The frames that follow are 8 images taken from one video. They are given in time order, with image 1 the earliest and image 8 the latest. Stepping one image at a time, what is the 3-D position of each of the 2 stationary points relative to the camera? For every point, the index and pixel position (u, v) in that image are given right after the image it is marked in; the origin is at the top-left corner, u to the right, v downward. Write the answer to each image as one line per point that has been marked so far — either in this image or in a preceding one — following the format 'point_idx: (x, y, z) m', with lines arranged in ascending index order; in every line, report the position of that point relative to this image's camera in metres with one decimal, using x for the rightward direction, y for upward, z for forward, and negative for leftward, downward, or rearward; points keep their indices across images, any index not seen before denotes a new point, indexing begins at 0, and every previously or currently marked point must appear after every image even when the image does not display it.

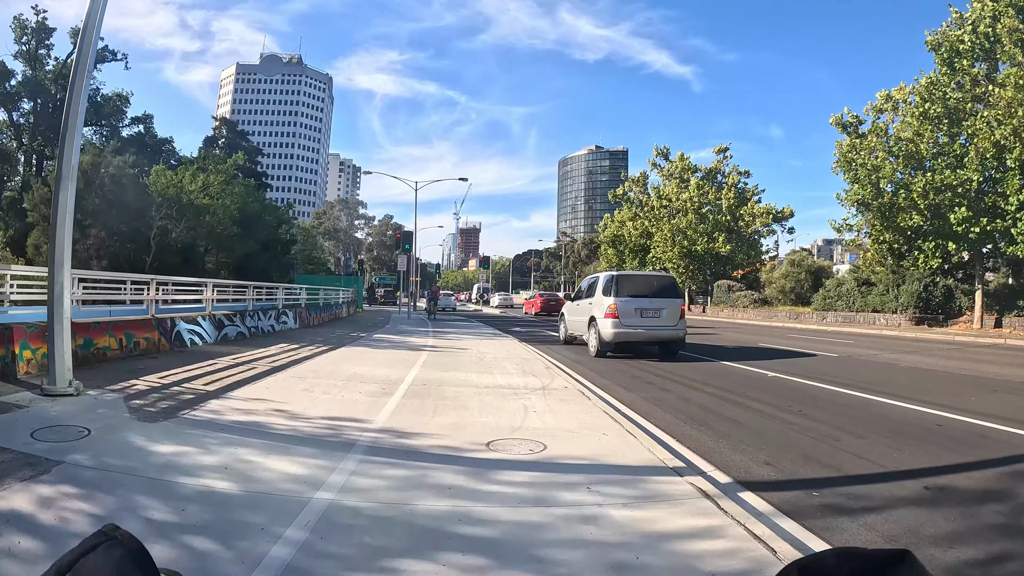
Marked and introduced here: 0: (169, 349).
0: (-7.7, -1.4, +13.2) m
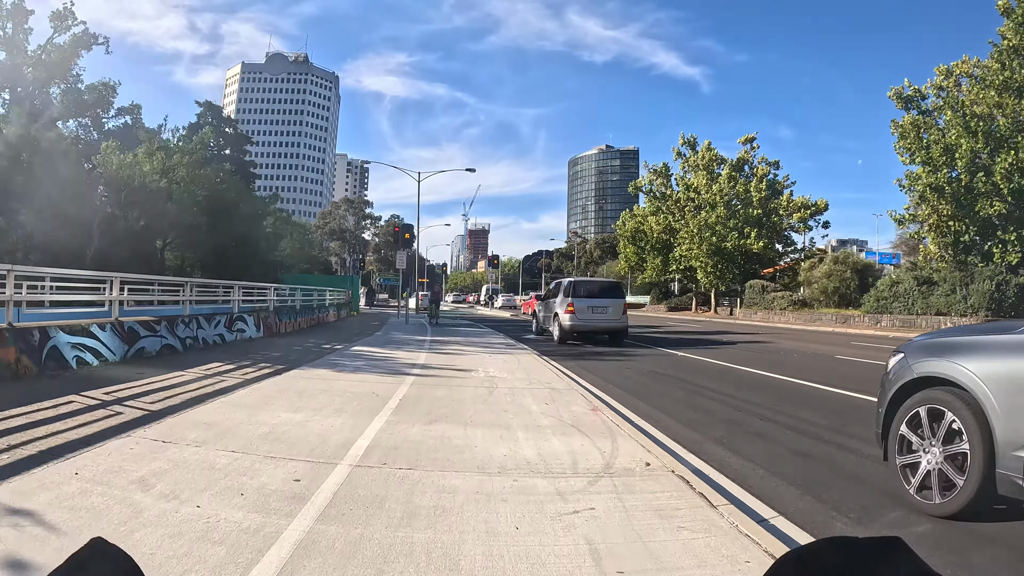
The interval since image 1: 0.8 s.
0: (-7.3, -1.3, +9.0) m
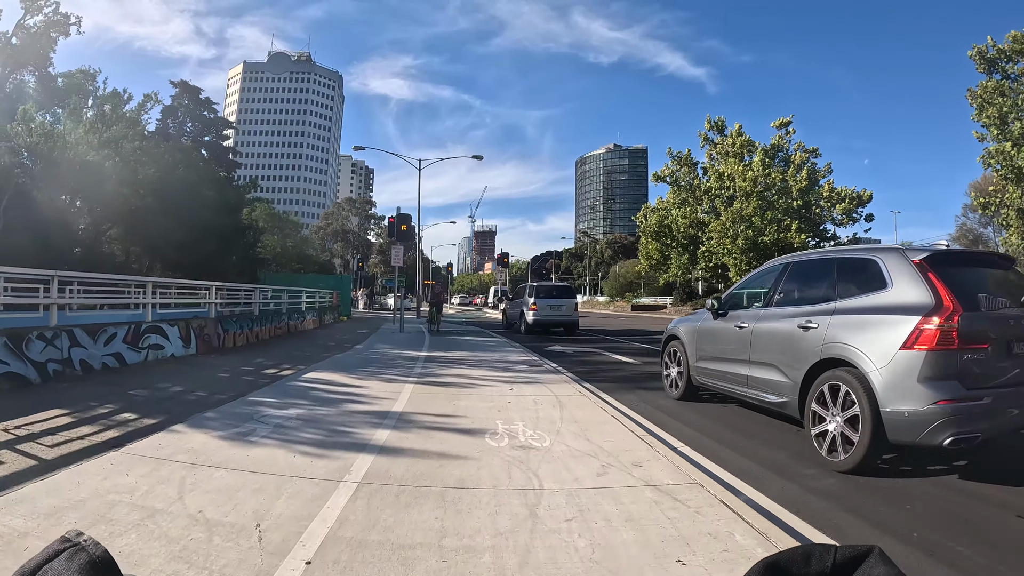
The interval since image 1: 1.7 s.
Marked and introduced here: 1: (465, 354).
0: (-6.9, -1.3, +4.7) m
1: (-1.0, -1.4, +12.1) m
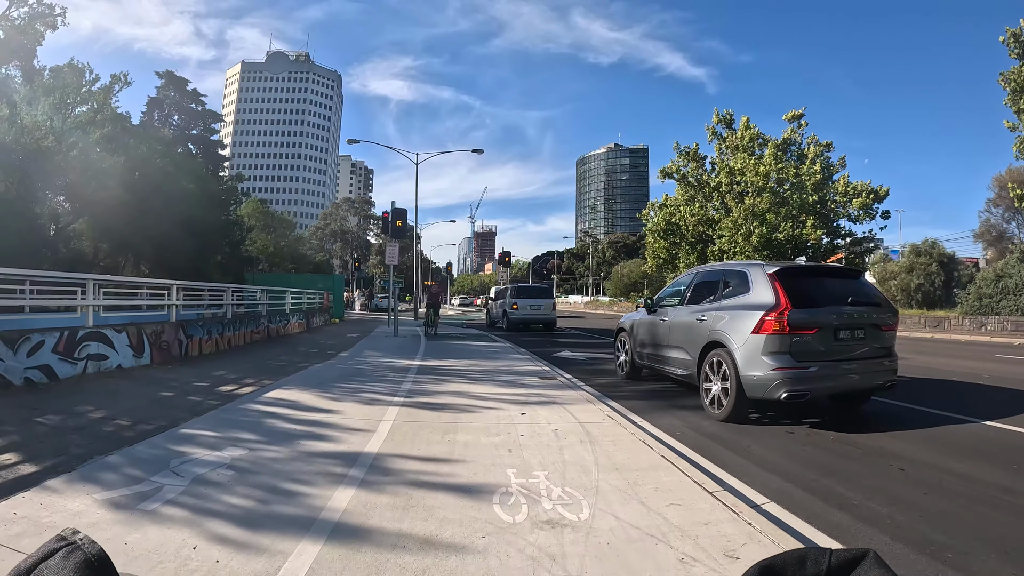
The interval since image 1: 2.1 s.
0: (-6.8, -1.3, +3.1) m
1: (-0.9, -1.4, +10.4) m
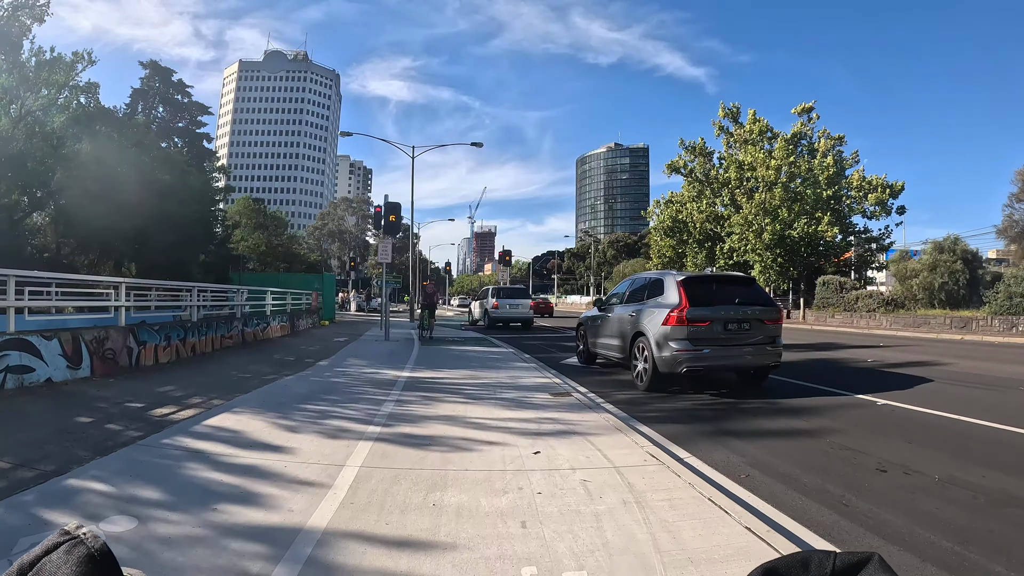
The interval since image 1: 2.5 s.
0: (-6.7, -1.3, +1.6) m
1: (-0.8, -1.3, +9.0) m
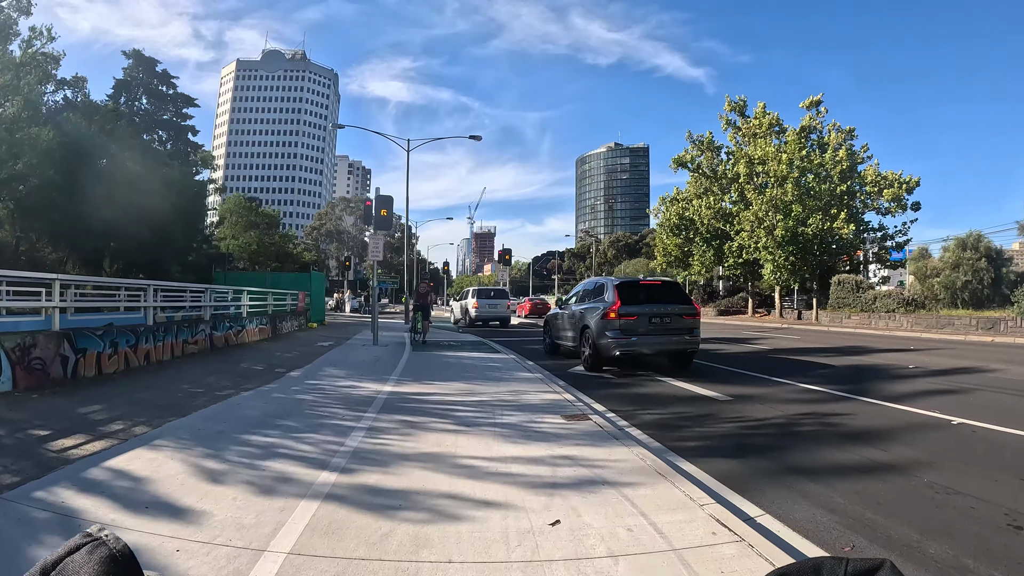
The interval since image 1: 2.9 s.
0: (-6.7, -1.2, +0.2) m
1: (-0.8, -1.3, +7.6) m
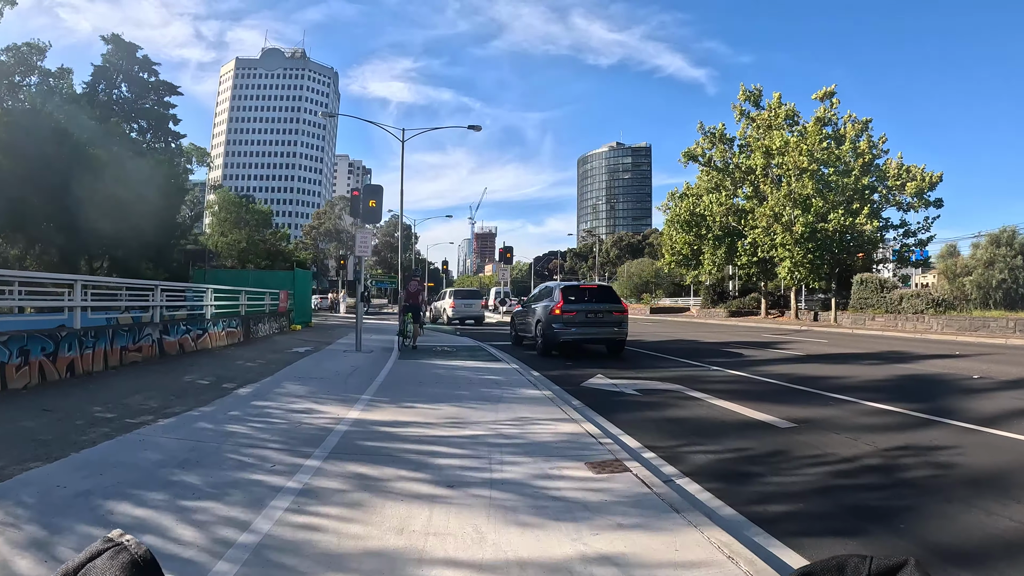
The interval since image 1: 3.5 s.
0: (-6.6, -1.2, -1.4) m
1: (-0.8, -1.3, +6.0) m
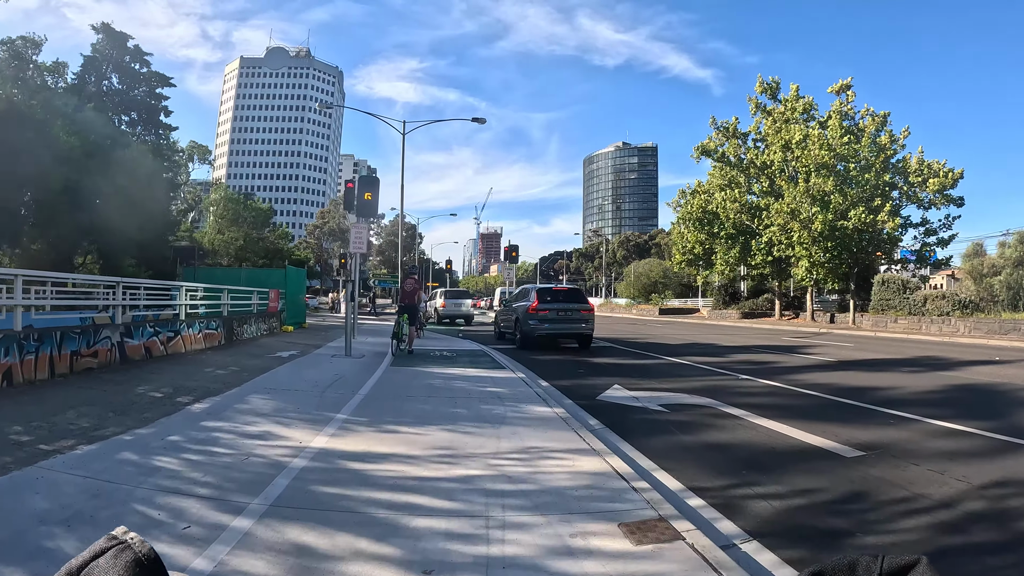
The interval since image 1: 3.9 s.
0: (-6.7, -1.1, -2.4) m
1: (-0.7, -1.2, +5.0) m
